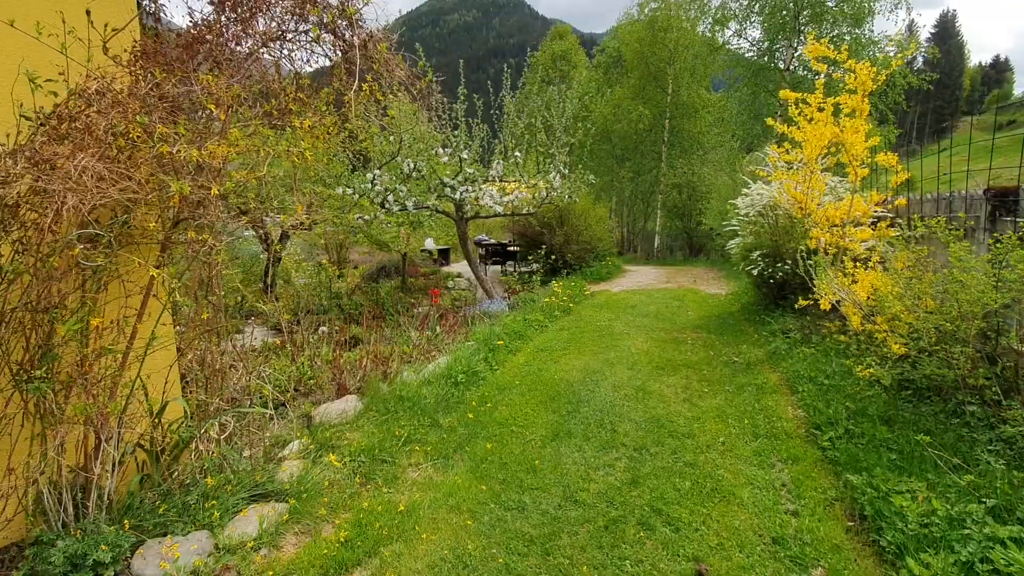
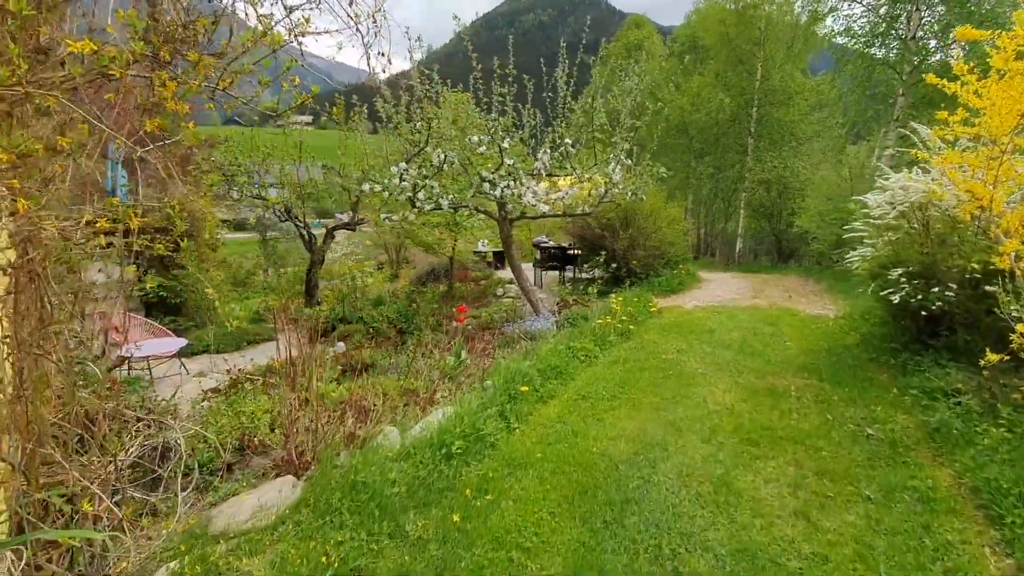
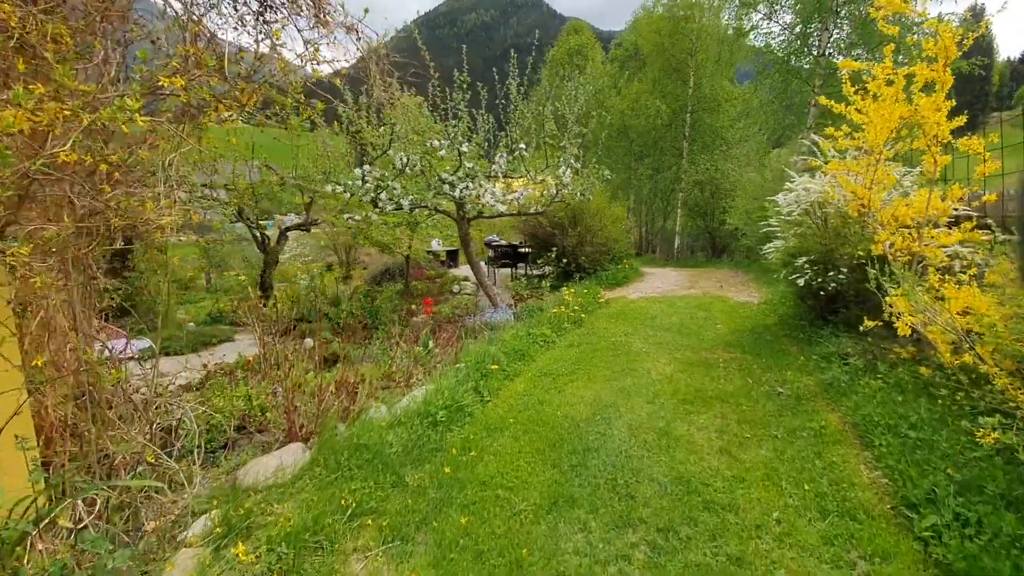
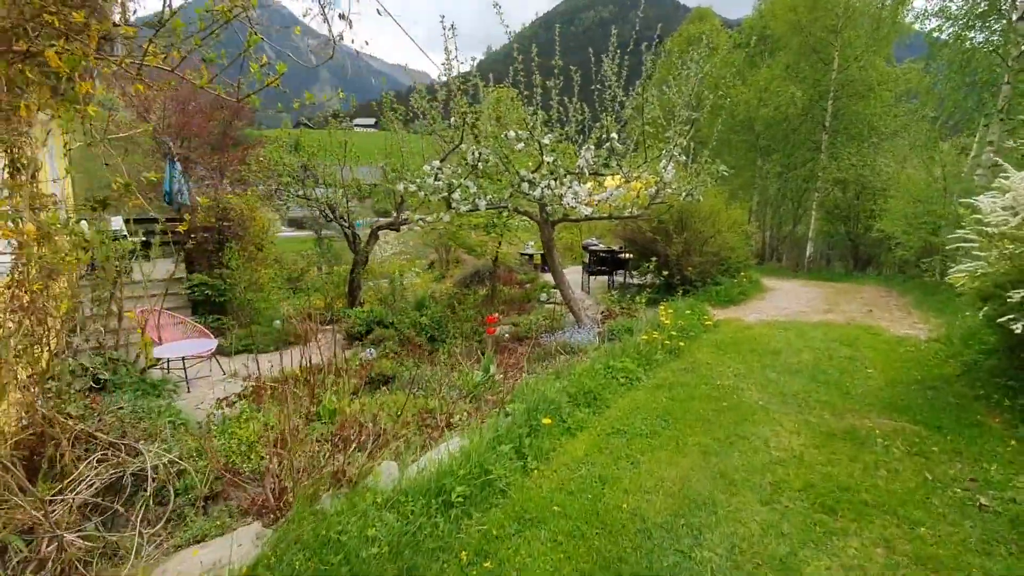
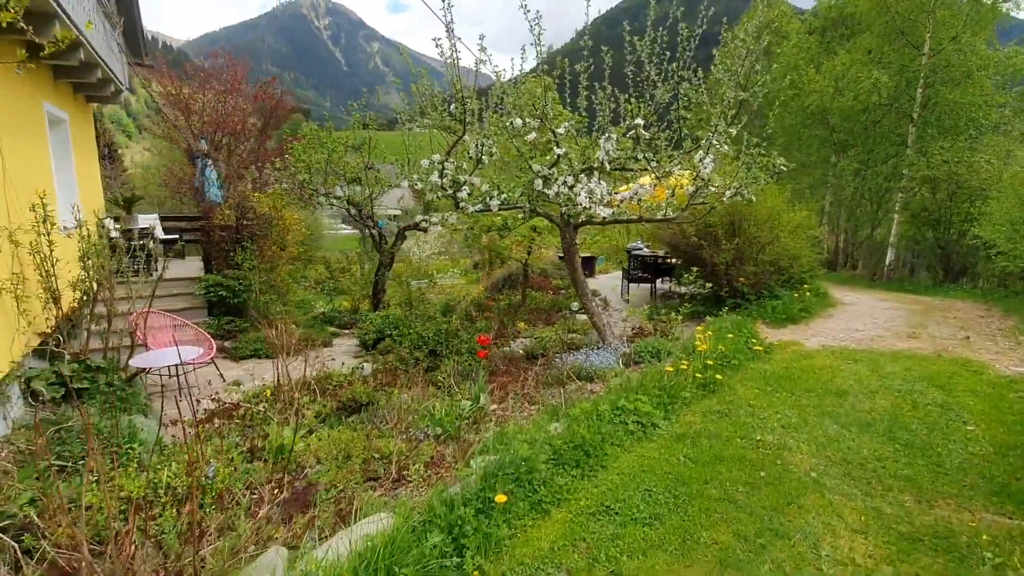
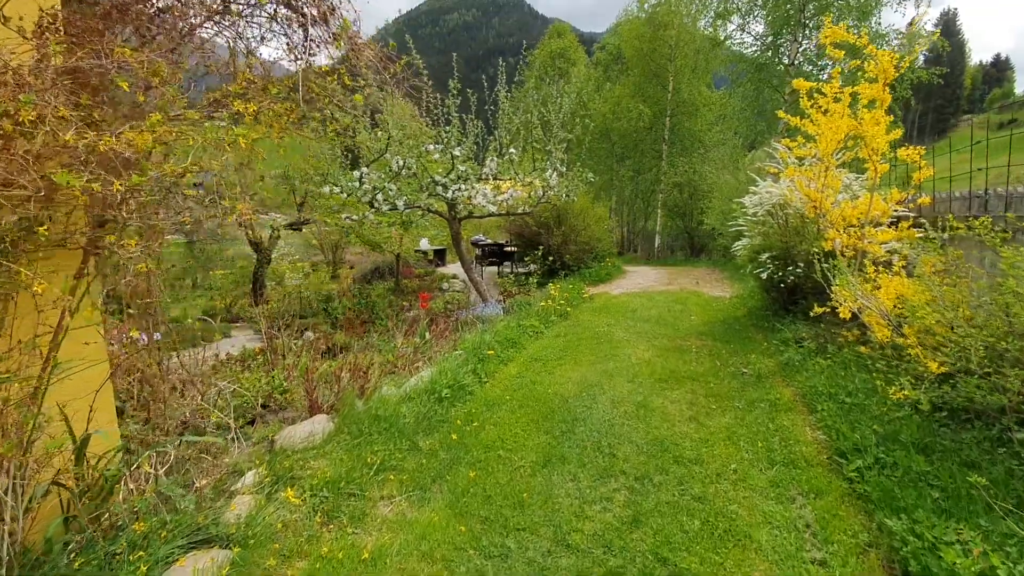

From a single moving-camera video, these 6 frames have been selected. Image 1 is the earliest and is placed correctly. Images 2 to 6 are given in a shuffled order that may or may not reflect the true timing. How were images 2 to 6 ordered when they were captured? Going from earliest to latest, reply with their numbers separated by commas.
6, 3, 2, 4, 5
